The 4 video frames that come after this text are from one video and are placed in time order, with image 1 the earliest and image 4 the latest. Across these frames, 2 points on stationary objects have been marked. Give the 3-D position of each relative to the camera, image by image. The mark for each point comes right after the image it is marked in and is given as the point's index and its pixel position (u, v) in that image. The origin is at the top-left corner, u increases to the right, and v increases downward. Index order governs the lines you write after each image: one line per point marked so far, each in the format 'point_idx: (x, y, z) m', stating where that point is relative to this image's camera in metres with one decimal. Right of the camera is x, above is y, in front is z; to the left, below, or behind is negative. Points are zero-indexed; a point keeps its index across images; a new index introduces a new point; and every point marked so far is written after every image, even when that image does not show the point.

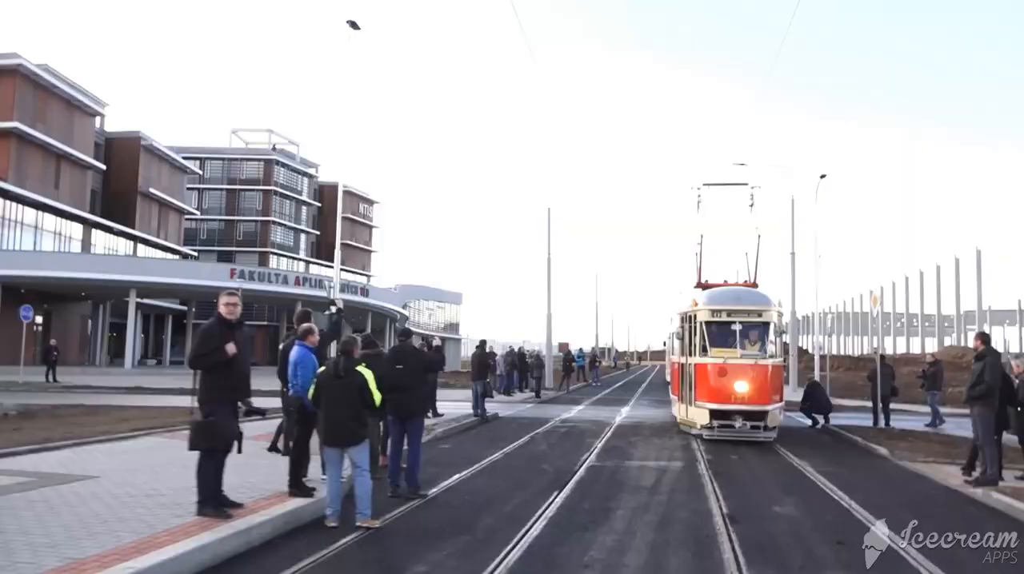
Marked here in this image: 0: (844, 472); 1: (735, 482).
0: (+5.9, -3.1, +15.0) m
1: (+3.7, -3.1, +14.2) m
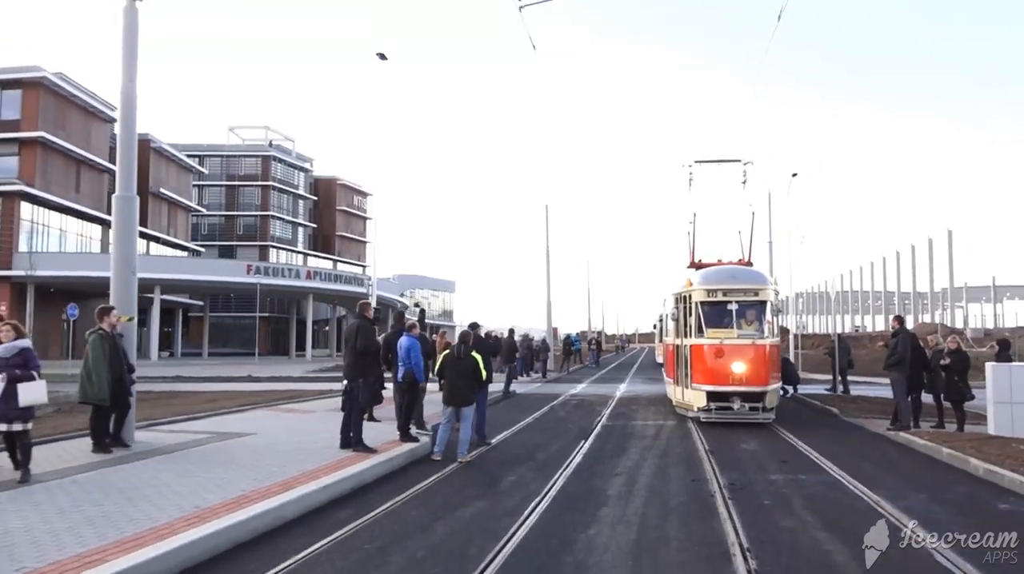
0: (+6.1, -2.8, +16.6) m
1: (+3.9, -2.9, +15.8) m
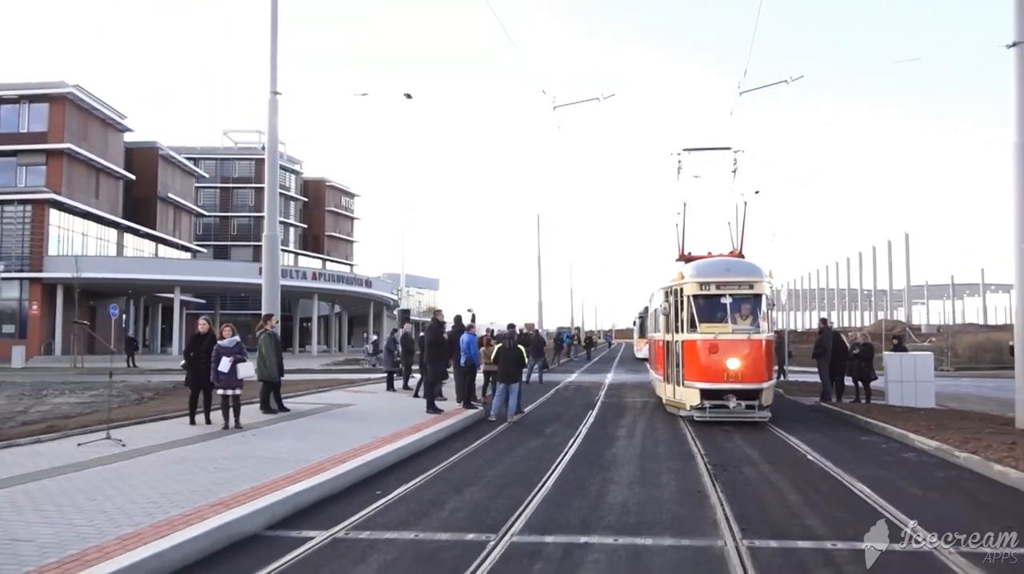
0: (+6.0, -2.8, +18.9) m
1: (+3.8, -2.9, +17.9) m
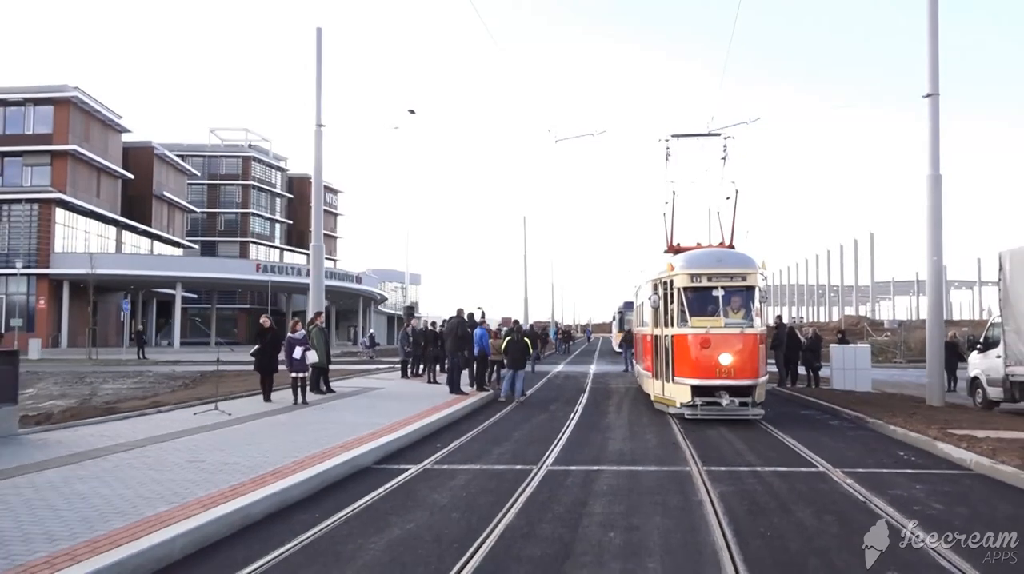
0: (+5.7, -2.8, +20.4) m
1: (+3.6, -2.9, +19.4) m
